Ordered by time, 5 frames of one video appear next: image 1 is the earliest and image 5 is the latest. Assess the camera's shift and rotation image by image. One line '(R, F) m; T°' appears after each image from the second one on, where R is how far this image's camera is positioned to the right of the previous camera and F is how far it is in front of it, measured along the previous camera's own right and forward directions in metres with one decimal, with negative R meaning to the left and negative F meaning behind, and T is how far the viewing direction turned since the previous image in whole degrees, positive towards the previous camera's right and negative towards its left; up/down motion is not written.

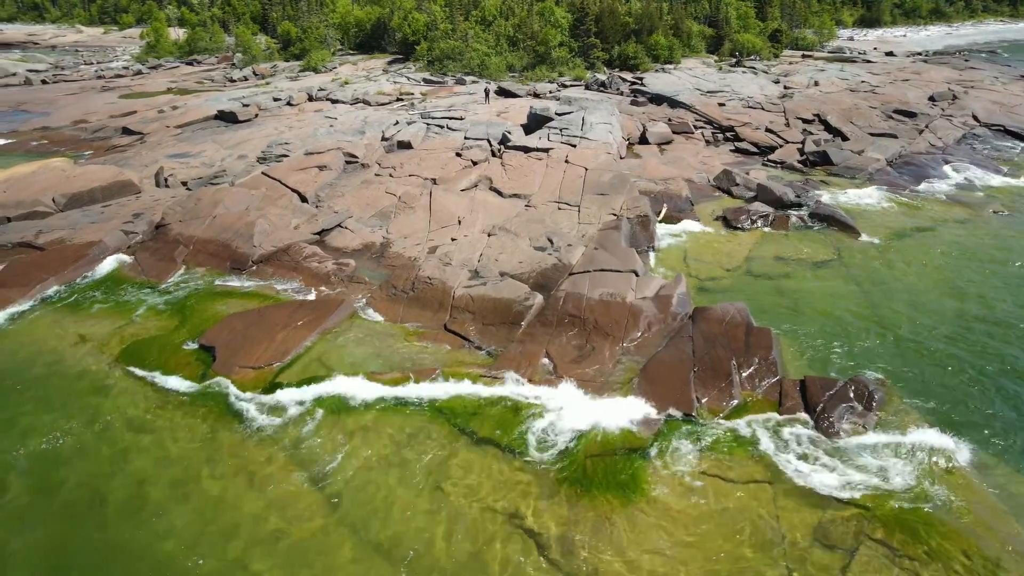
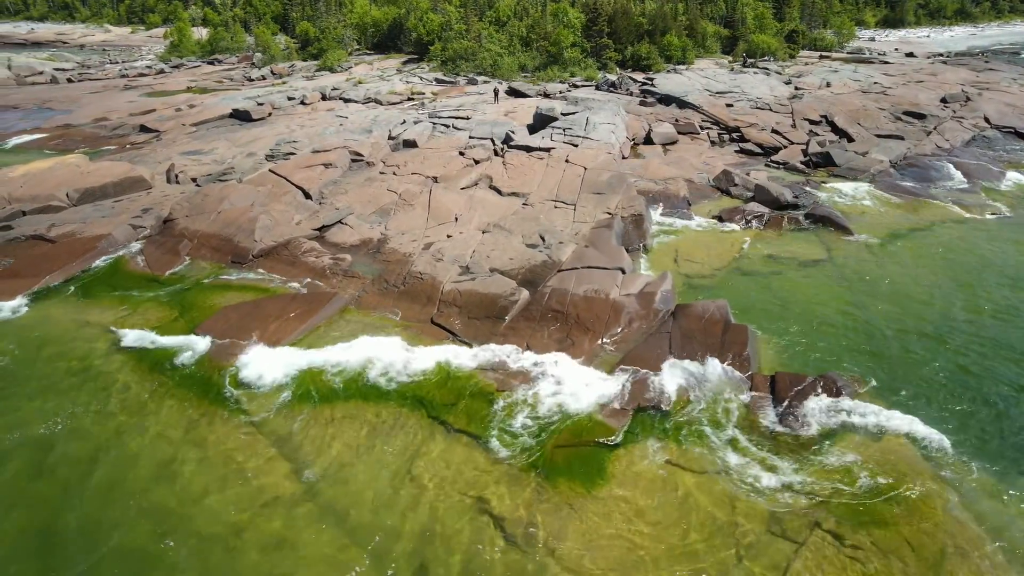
(+0.7, -0.2) m; -1°
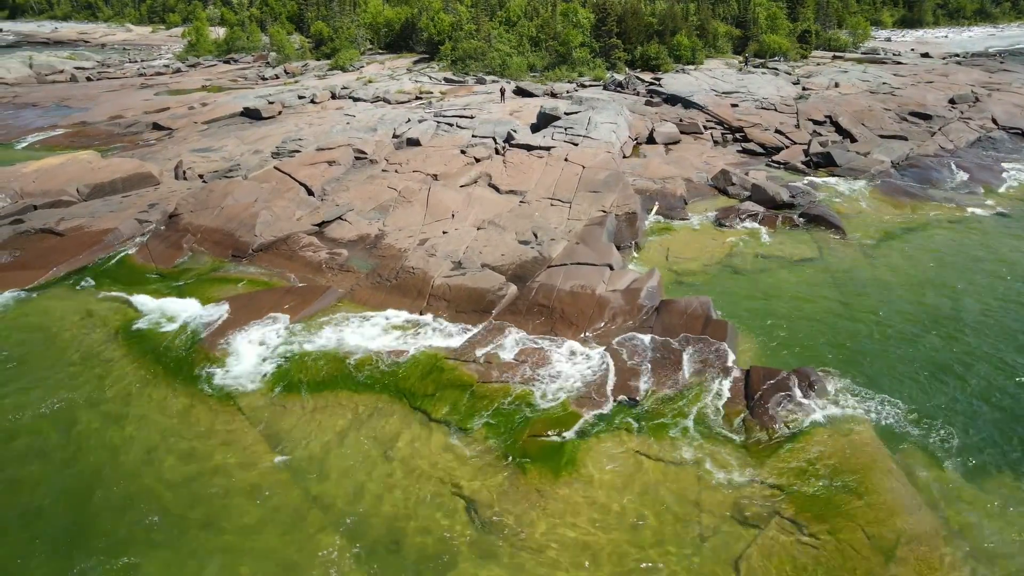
(+0.6, -0.2) m; -1°
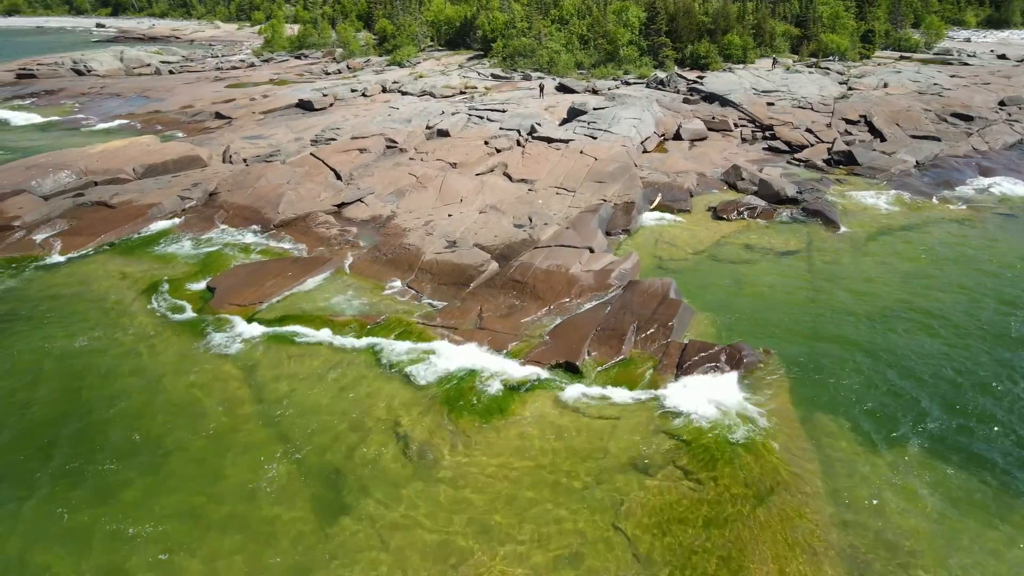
(+1.9, -0.9) m; -5°
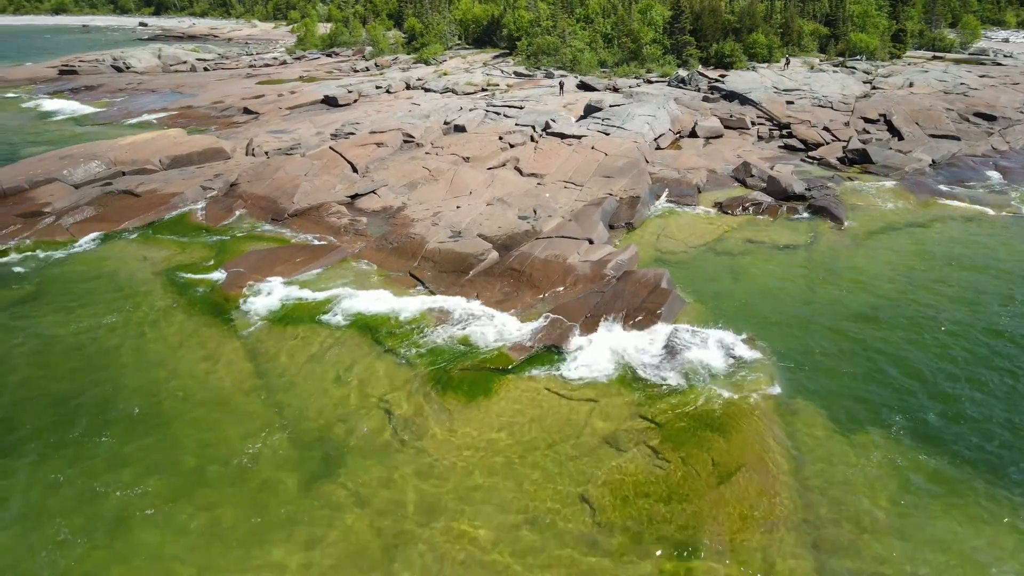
(+0.7, -0.4) m; -2°
